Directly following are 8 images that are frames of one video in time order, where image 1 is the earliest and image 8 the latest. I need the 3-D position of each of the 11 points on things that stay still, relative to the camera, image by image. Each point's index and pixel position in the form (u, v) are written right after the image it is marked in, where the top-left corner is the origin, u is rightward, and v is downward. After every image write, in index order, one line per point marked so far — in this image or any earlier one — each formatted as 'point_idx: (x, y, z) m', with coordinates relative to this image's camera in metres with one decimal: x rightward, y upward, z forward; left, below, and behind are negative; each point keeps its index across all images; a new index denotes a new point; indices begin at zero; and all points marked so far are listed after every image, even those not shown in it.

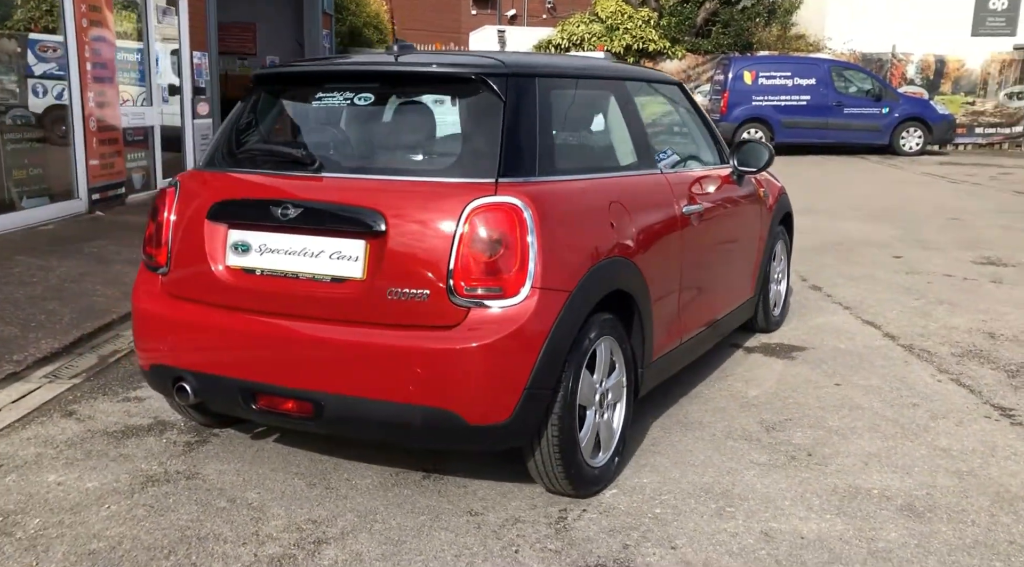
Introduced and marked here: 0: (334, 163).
0: (-0.6, +0.4, +3.1) m
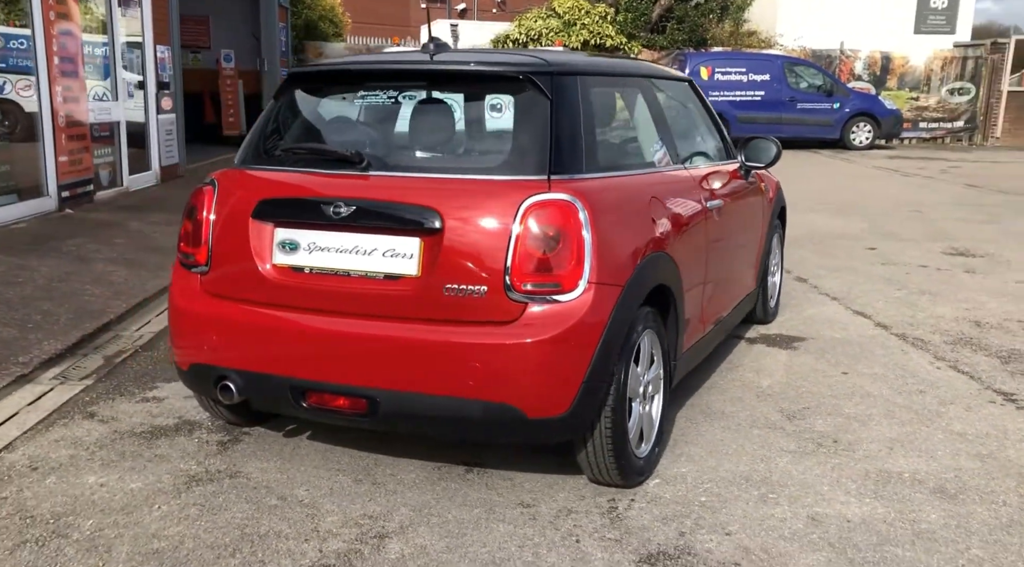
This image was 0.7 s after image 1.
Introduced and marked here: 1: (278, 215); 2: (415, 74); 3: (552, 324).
0: (-0.4, +0.4, +3.1) m
1: (-0.8, +0.2, +3.1) m
2: (-0.3, +0.8, +3.3) m
3: (+0.1, -0.1, +2.8) m
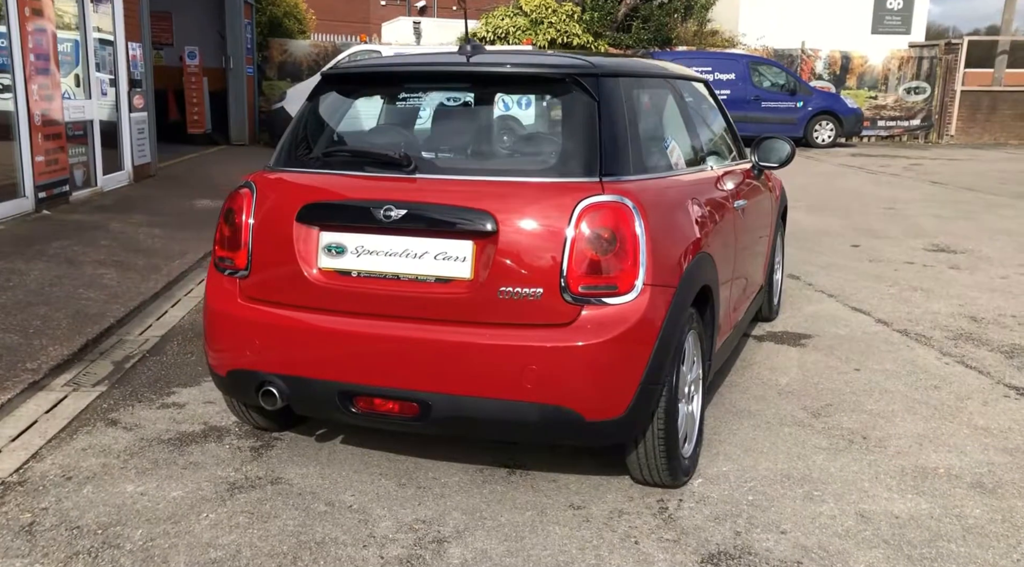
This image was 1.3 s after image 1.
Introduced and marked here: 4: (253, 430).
0: (-0.3, +0.4, +3.1) m
1: (-0.6, +0.2, +3.0) m
2: (-0.2, +0.8, +3.2) m
3: (+0.3, -0.1, +2.8) m
4: (-1.1, -0.6, +3.8) m
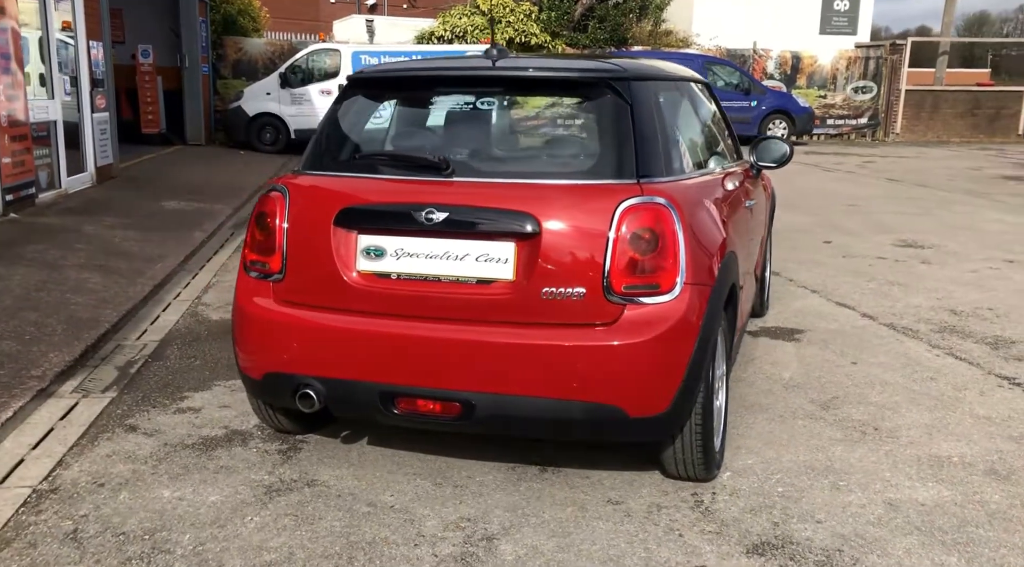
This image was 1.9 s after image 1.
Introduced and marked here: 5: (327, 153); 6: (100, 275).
0: (-0.2, +0.4, +3.1) m
1: (-0.5, +0.2, +3.0) m
2: (-0.1, +0.8, +3.3) m
3: (+0.5, -0.1, +2.8) m
4: (-1.0, -0.6, +3.8) m
5: (-0.7, +0.5, +3.4) m
6: (-3.3, +0.1, +7.0) m
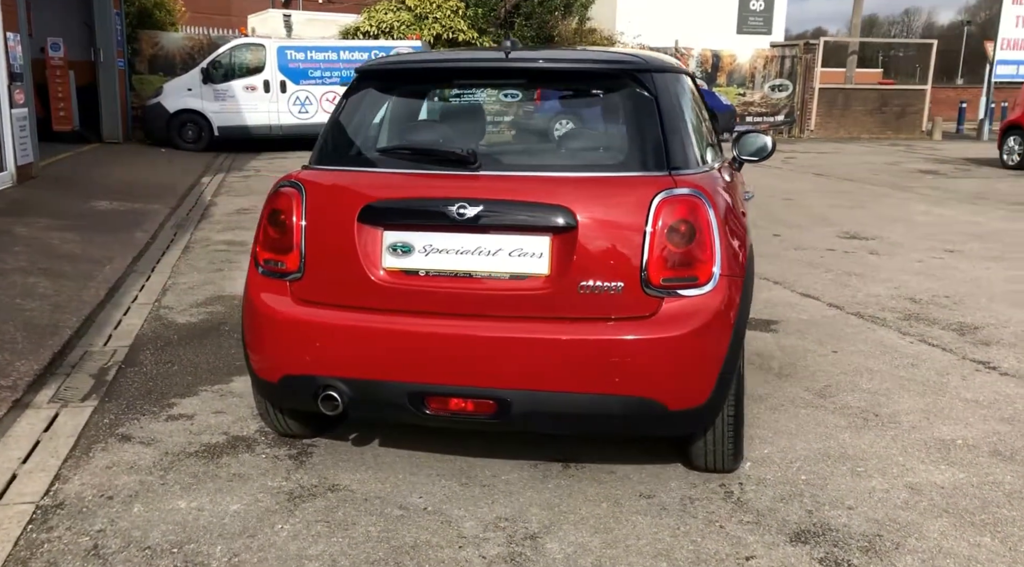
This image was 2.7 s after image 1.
0: (-0.1, +0.4, +3.1) m
1: (-0.4, +0.2, +3.0) m
2: (0.0, +0.8, +3.2) m
3: (+0.6, -0.1, +2.8) m
4: (-1.0, -0.6, +3.6) m
5: (-0.6, +0.5, +3.3) m
6: (-3.6, 0.0, +6.7) m
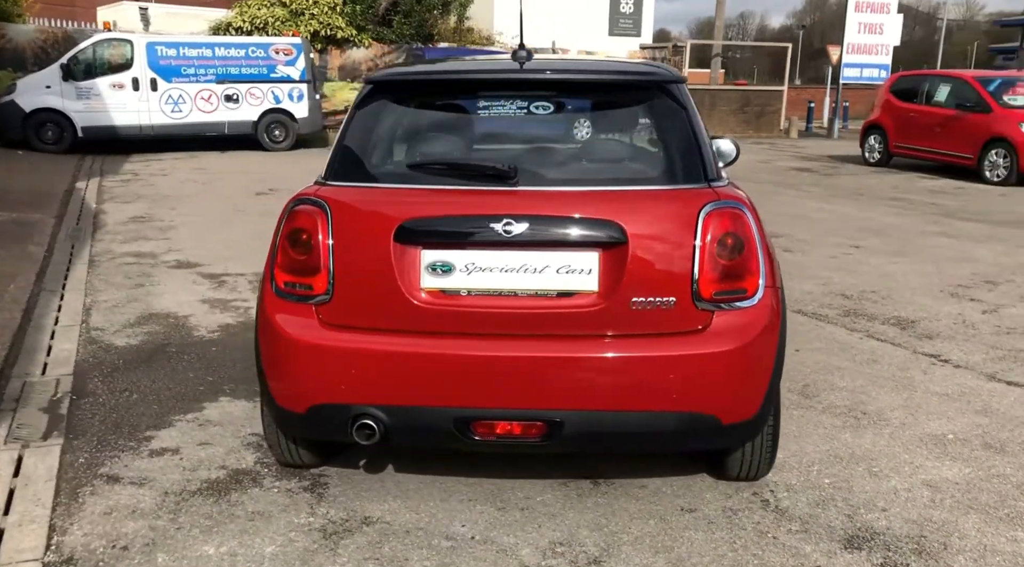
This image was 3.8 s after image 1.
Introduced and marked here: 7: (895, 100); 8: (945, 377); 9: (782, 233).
0: (+0.1, +0.4, +3.0) m
1: (-0.3, +0.2, +2.8) m
2: (+0.1, +0.7, +3.1) m
3: (+0.7, -0.2, +2.8) m
4: (-0.9, -0.7, +3.4) m
5: (-0.6, +0.4, +3.1) m
6: (-3.9, -0.1, +6.1) m
7: (+8.0, +3.9, +18.4) m
8: (+2.3, -0.5, +4.7) m
9: (+3.3, +0.6, +10.4) m
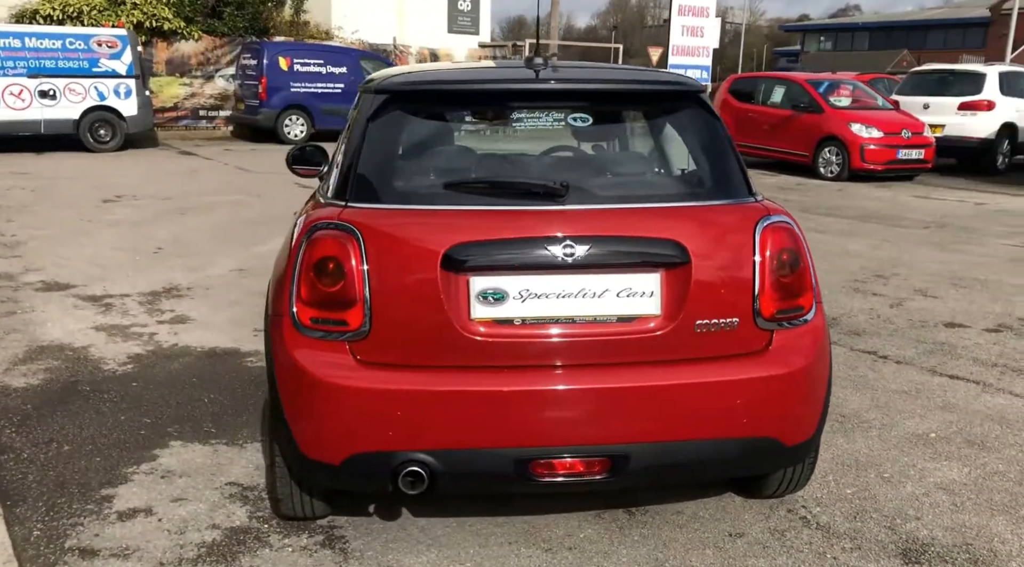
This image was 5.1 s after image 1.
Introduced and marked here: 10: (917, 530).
0: (+0.2, +0.3, +2.8) m
1: (-0.1, +0.1, +2.6) m
2: (+0.2, +0.6, +3.0) m
3: (+0.9, -0.2, +2.8) m
4: (-0.8, -0.8, +3.0) m
5: (-0.4, +0.3, +2.8) m
6: (-4.3, -0.3, +5.1) m
7: (+5.0, +4.1, +19.4) m
8: (+2.1, -0.5, +4.9) m
9: (+1.9, +0.6, +10.7) m
10: (+1.4, -0.8, +3.0) m
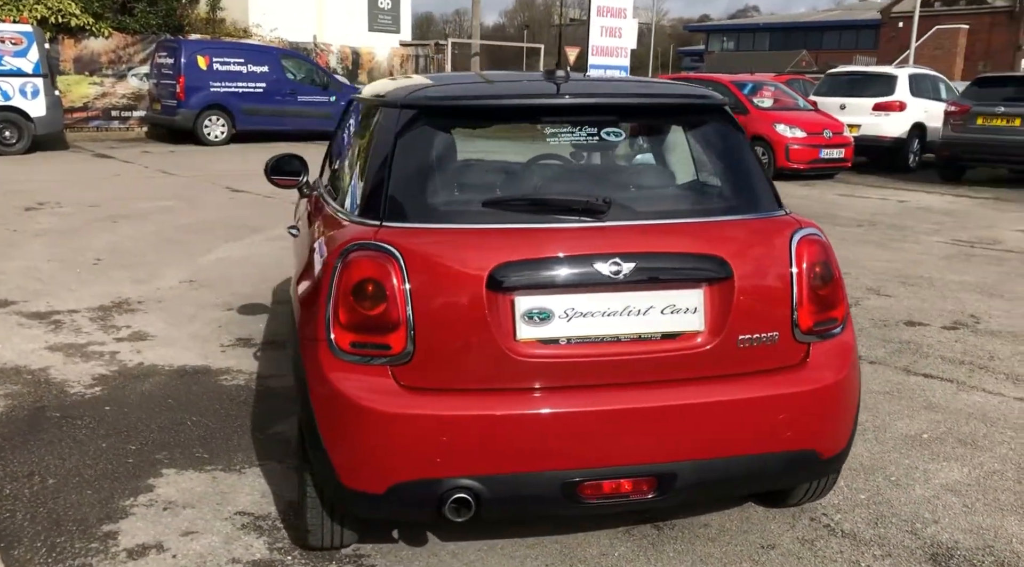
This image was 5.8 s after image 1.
0: (+0.3, +0.2, +2.8) m
1: (0.0, 0.0, +2.5) m
2: (+0.3, +0.6, +2.9) m
3: (+1.0, -0.2, +2.8) m
4: (-0.7, -0.9, +2.9) m
5: (-0.3, +0.3, +2.7) m
6: (-4.3, -0.5, +4.6) m
7: (+3.5, +4.1, +19.7) m
8: (+2.0, -0.5, +5.0) m
9: (+1.3, +0.6, +10.8) m
10: (+1.5, -0.9, +3.1) m
